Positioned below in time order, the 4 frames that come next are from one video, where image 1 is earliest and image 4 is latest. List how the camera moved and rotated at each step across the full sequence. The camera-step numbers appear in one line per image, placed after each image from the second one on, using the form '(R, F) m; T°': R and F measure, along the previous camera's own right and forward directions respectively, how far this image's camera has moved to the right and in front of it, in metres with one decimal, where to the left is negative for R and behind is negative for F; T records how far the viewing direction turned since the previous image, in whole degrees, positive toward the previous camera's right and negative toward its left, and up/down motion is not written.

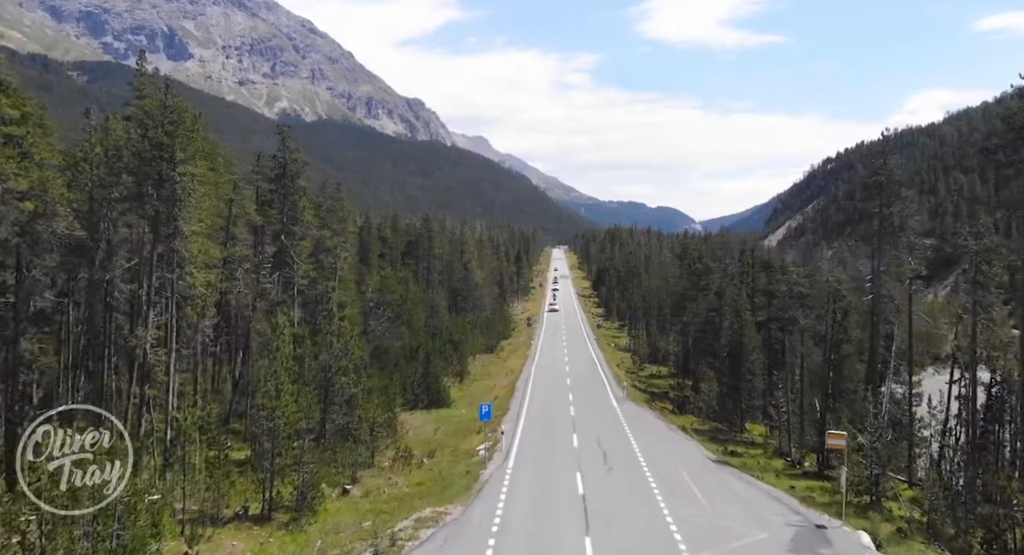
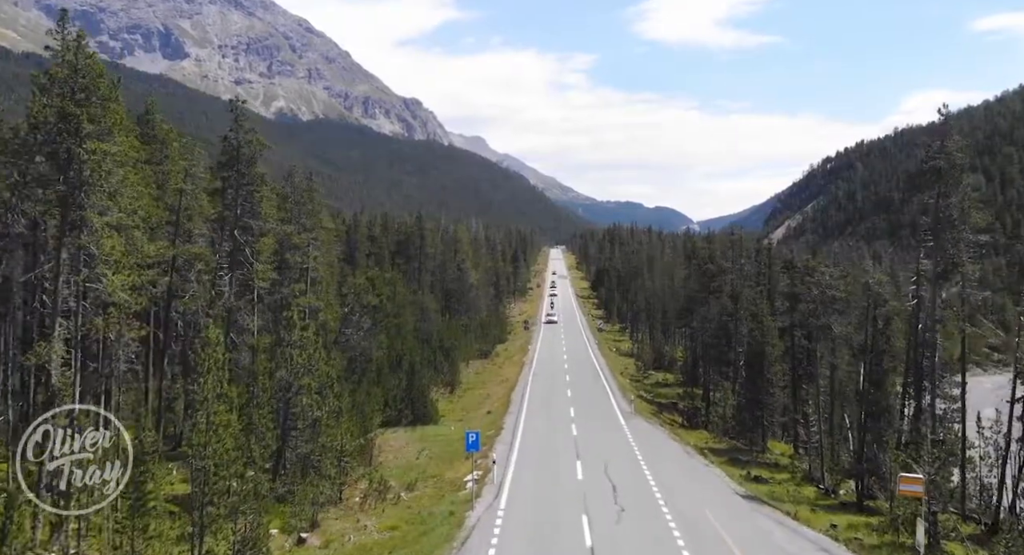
(+0.2, +6.5) m; 0°
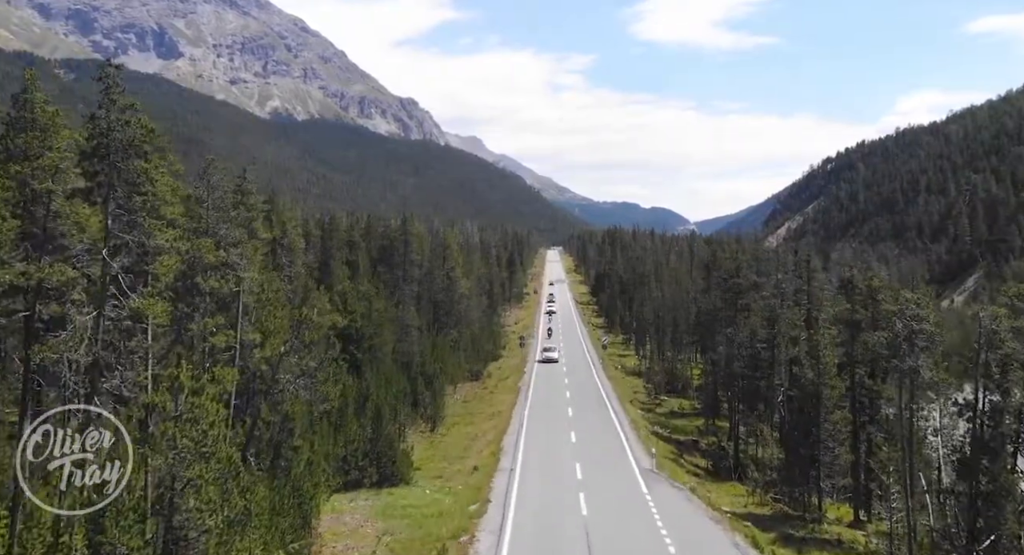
(+0.2, +11.4) m; 0°
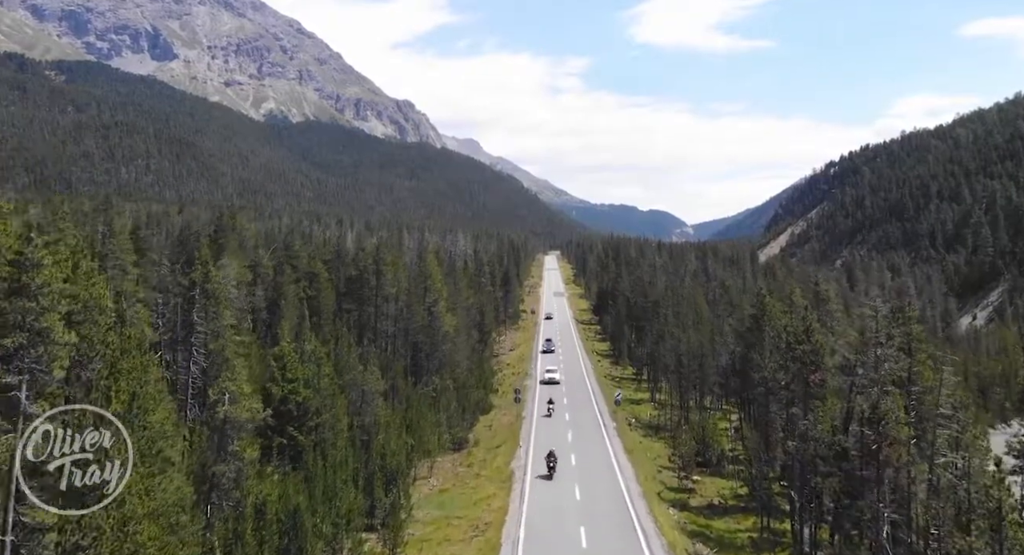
(+0.3, +17.3) m; 0°
